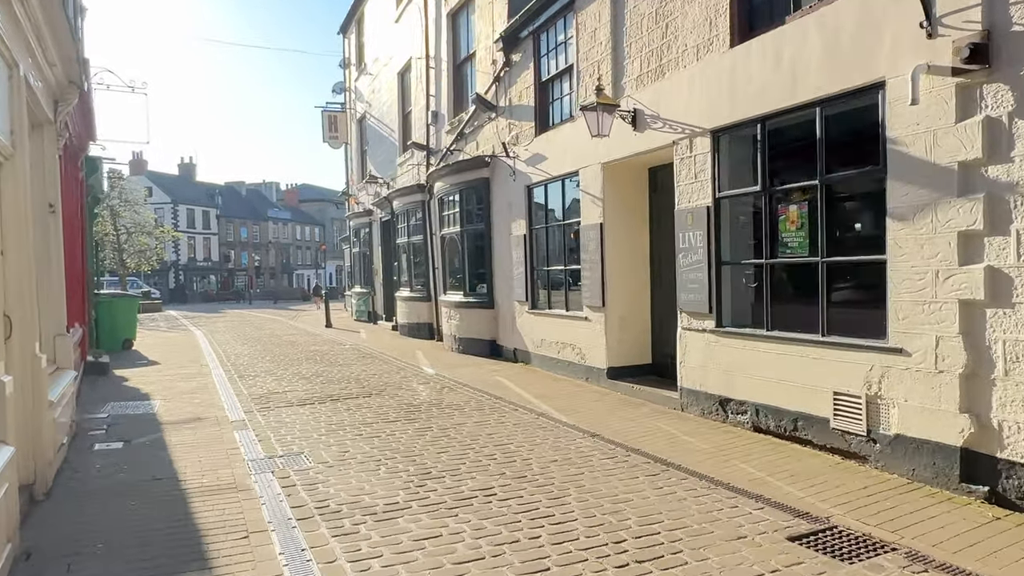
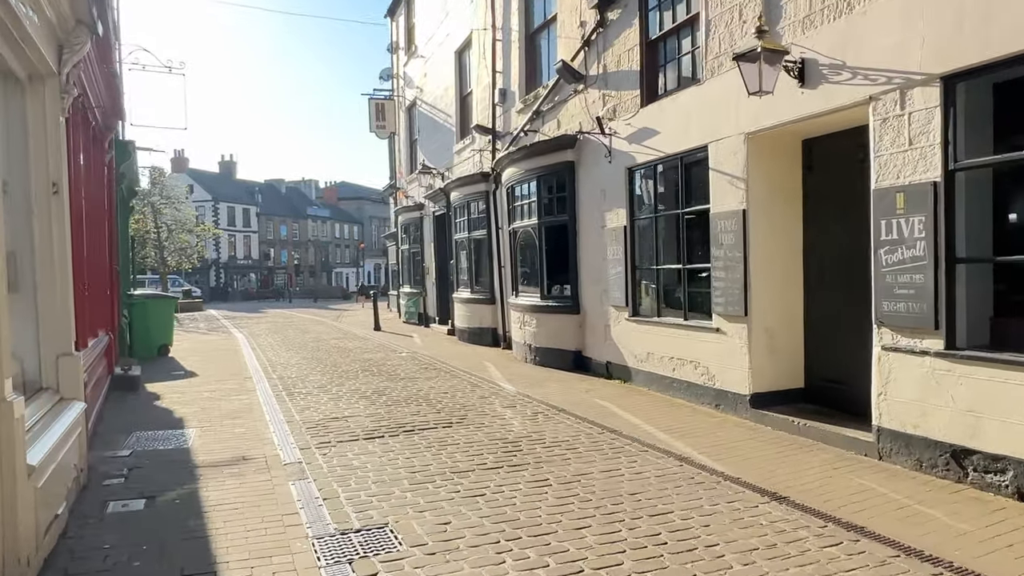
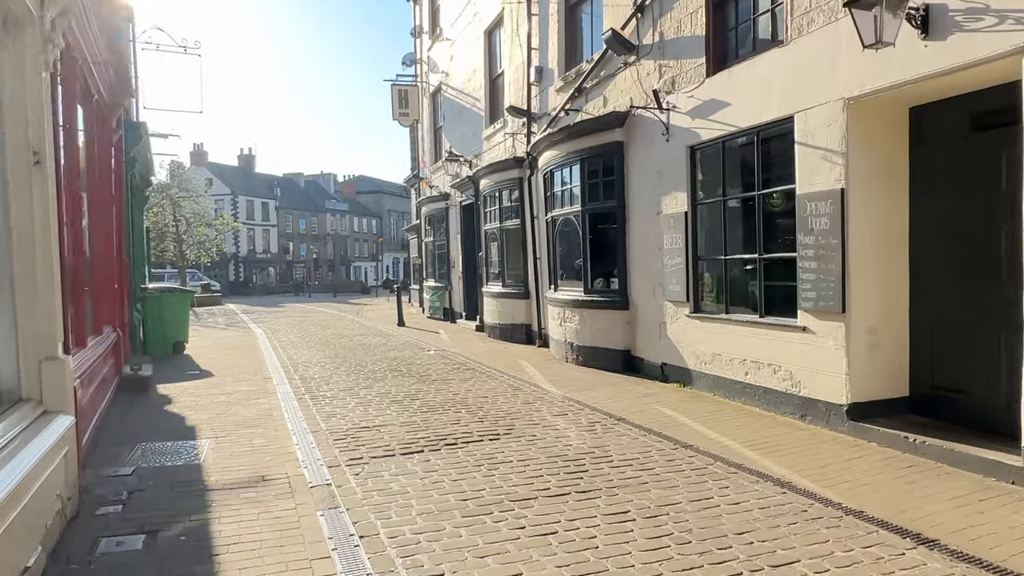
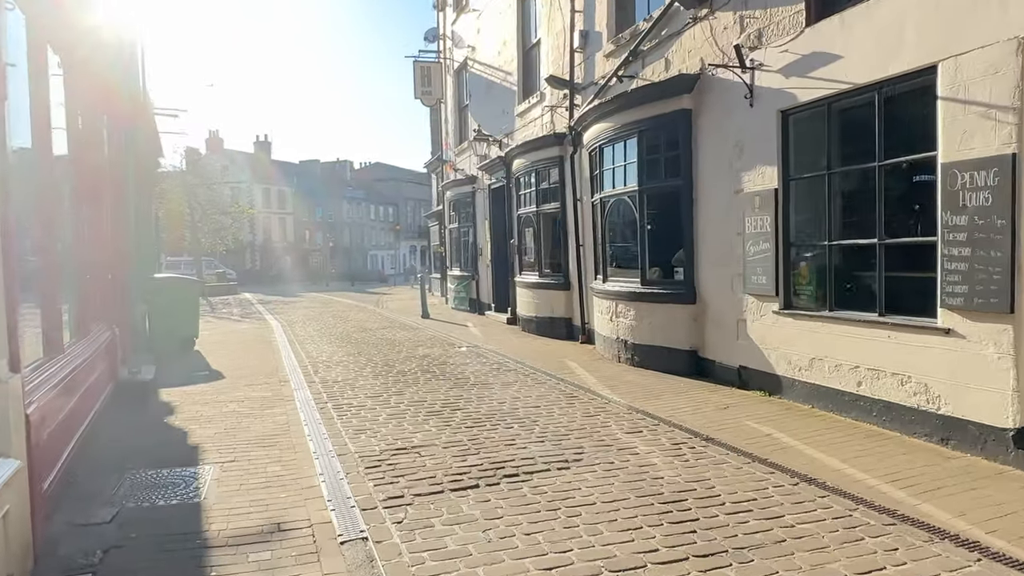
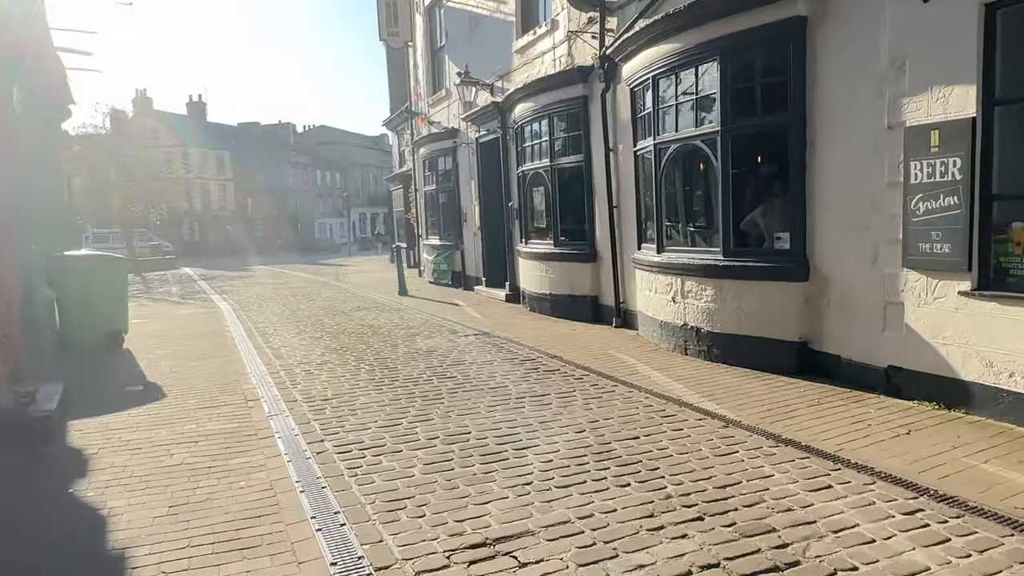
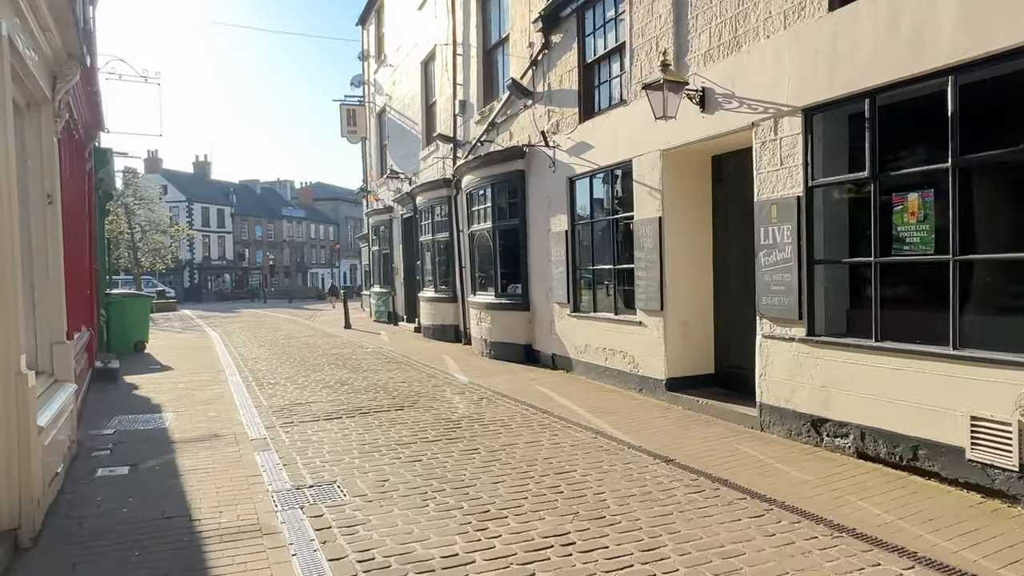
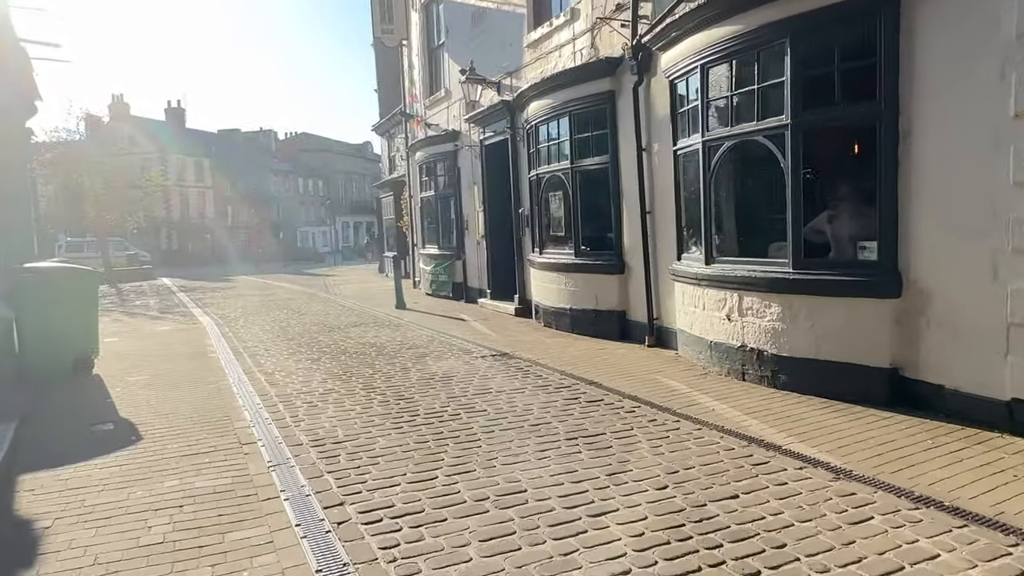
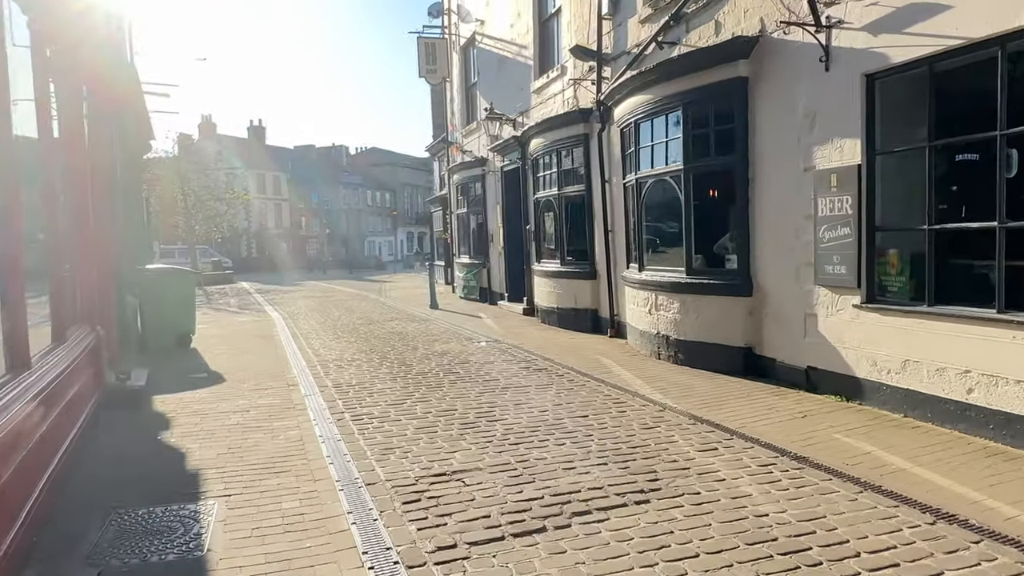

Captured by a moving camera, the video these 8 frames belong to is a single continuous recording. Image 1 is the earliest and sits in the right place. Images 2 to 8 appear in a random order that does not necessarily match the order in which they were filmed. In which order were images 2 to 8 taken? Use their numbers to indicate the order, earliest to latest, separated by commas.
6, 2, 3, 4, 8, 5, 7
